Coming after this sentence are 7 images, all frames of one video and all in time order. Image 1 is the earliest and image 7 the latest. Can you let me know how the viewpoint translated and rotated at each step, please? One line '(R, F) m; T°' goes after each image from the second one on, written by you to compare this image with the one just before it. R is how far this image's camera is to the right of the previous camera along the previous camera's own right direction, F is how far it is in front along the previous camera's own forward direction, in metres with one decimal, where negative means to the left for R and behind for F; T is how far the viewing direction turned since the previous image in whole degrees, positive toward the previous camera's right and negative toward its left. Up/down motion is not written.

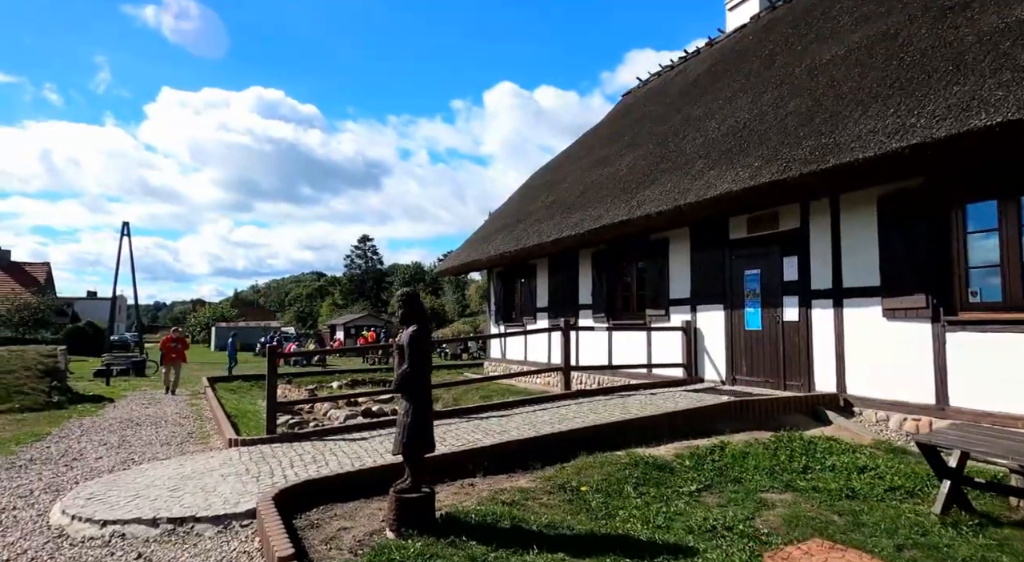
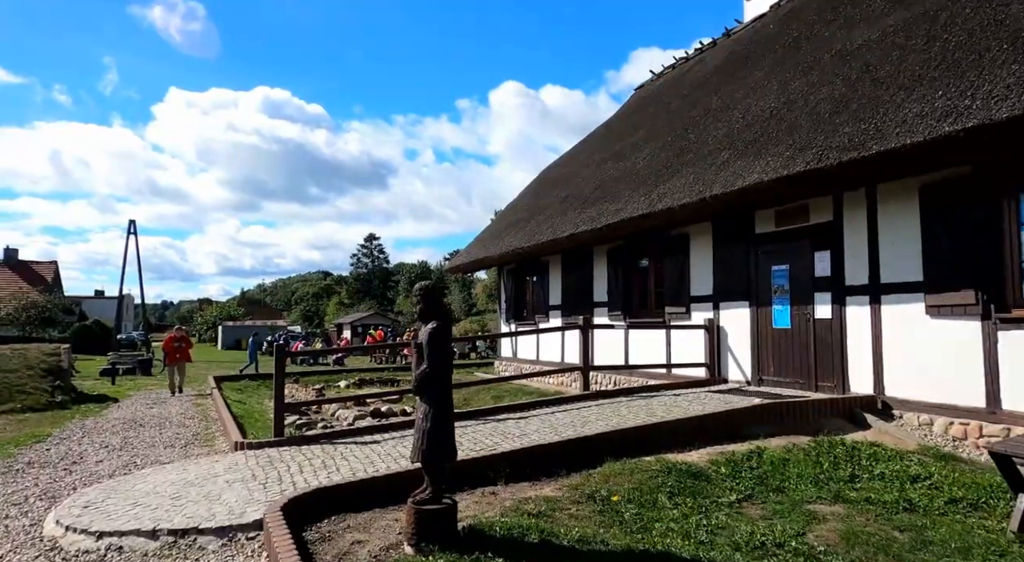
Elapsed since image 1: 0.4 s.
(-0.1, +0.3) m; 0°
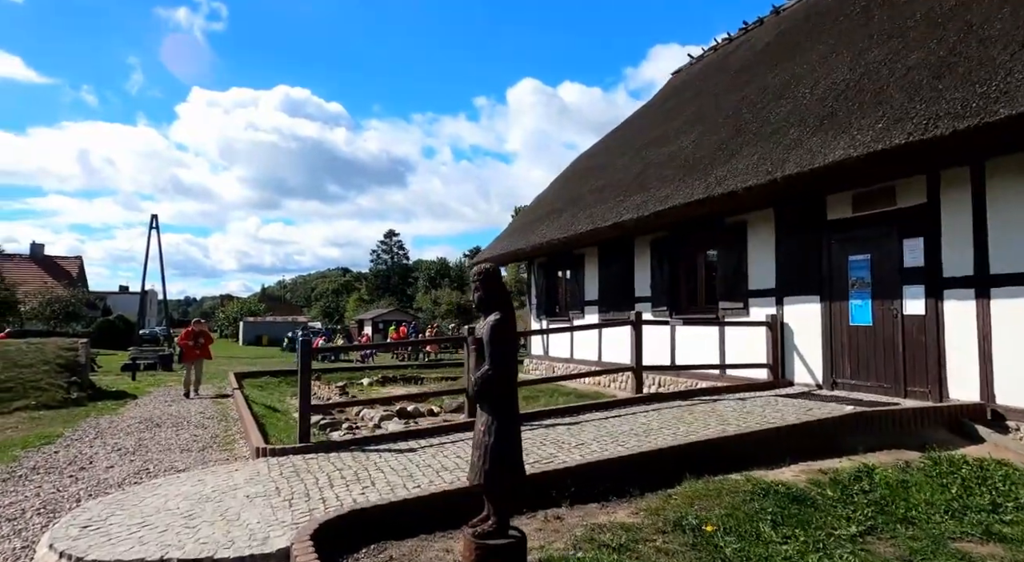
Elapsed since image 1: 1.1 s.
(-0.3, +0.7) m; -2°
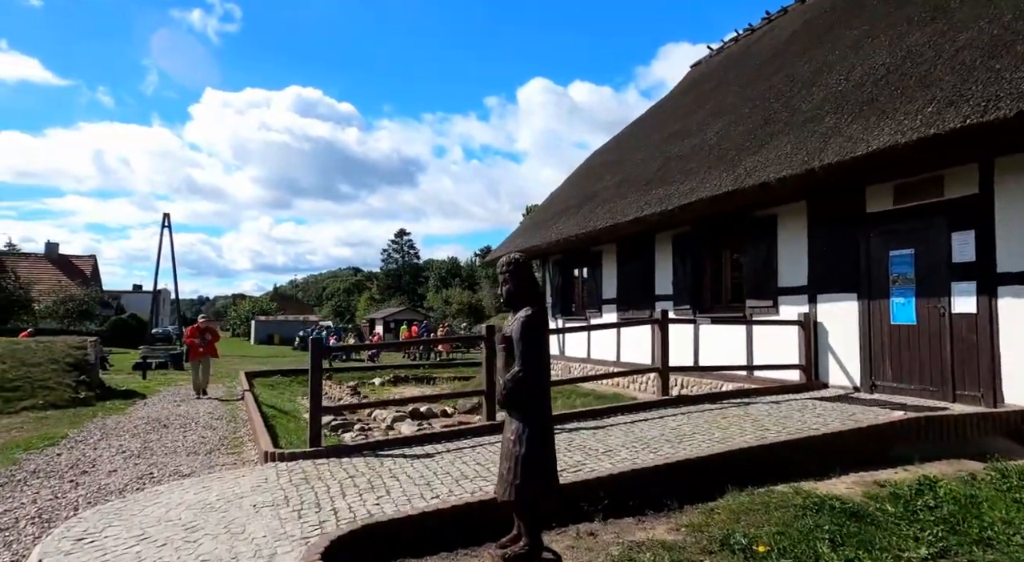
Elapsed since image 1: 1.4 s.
(-0.1, +0.3) m; -1°
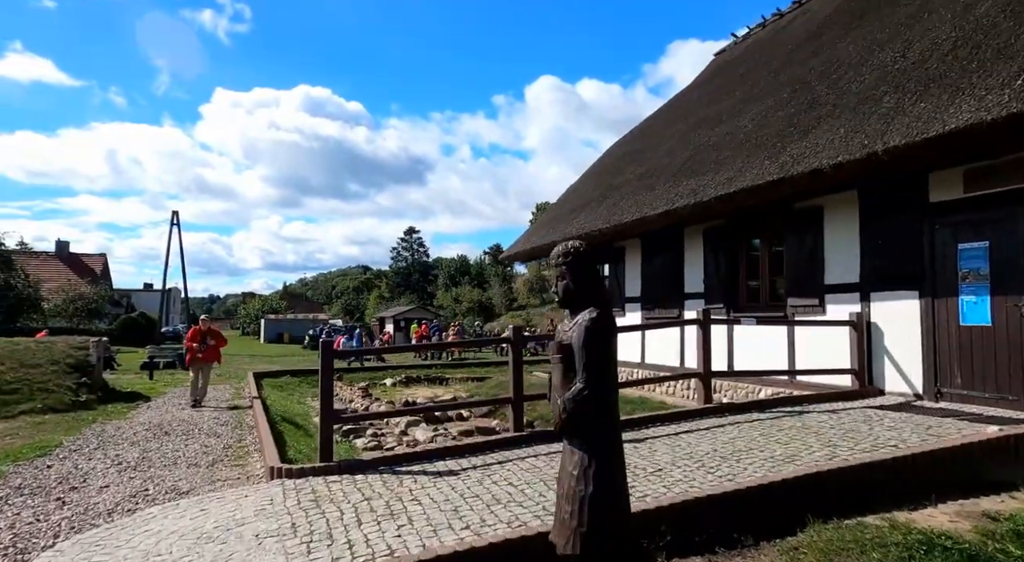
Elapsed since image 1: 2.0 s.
(-0.2, +0.6) m; -1°
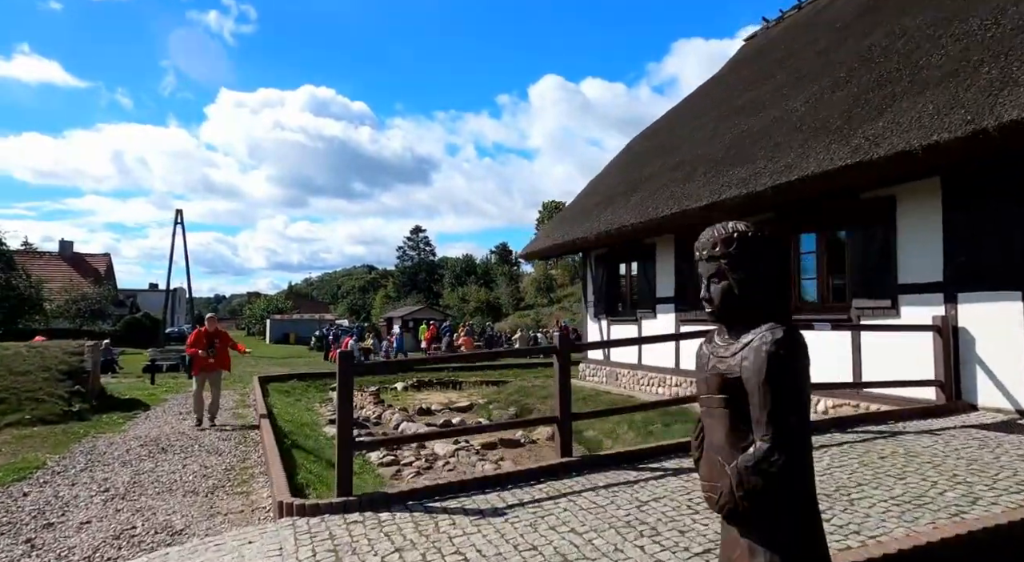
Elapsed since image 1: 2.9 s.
(-0.3, +0.8) m; 0°
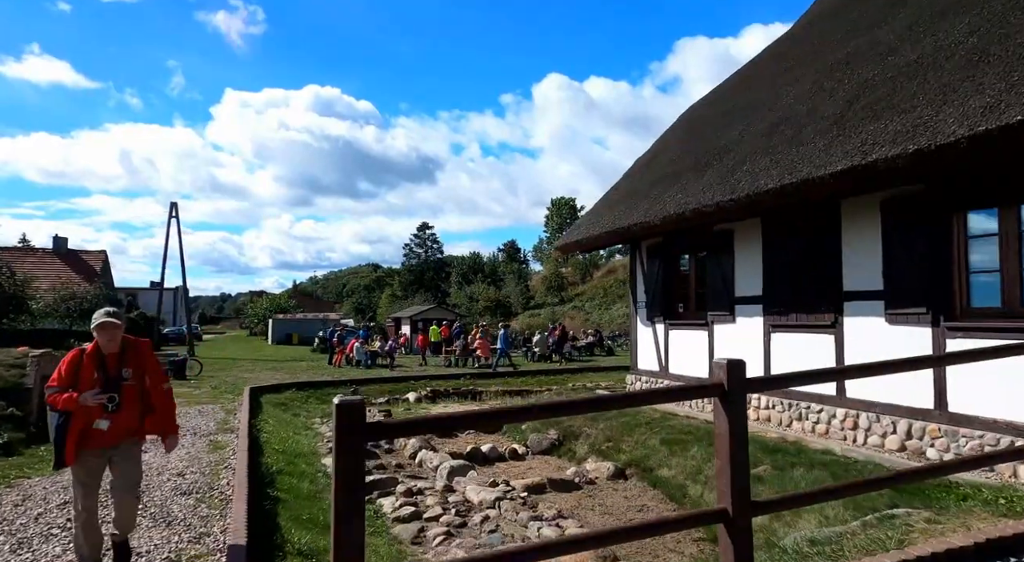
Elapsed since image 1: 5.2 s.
(-0.5, +2.3) m; 0°
